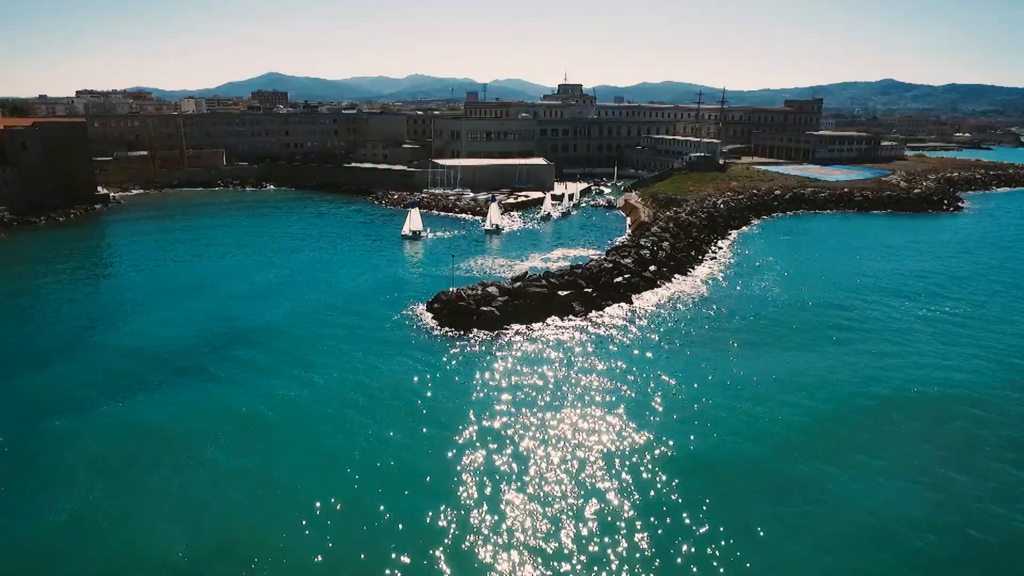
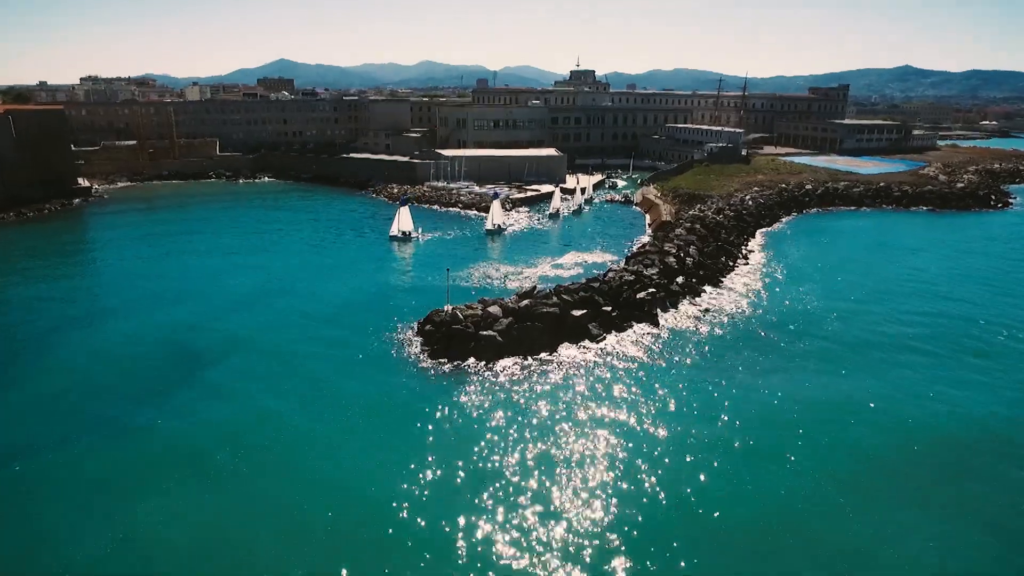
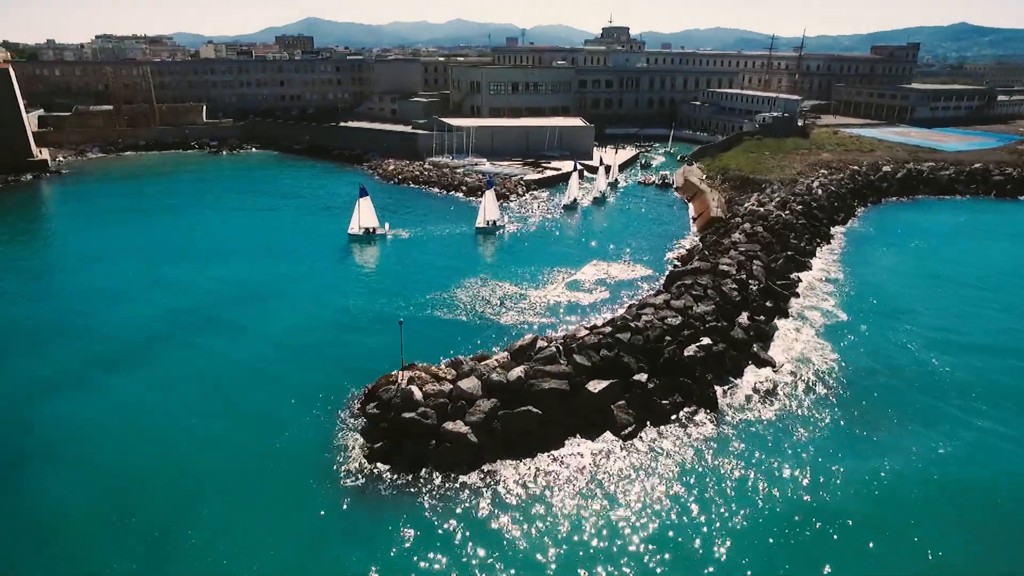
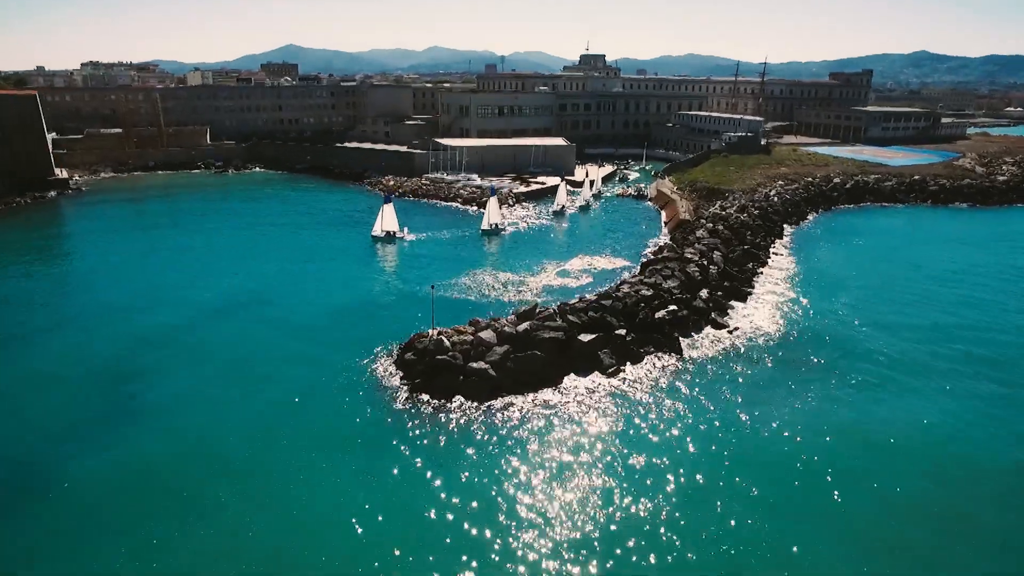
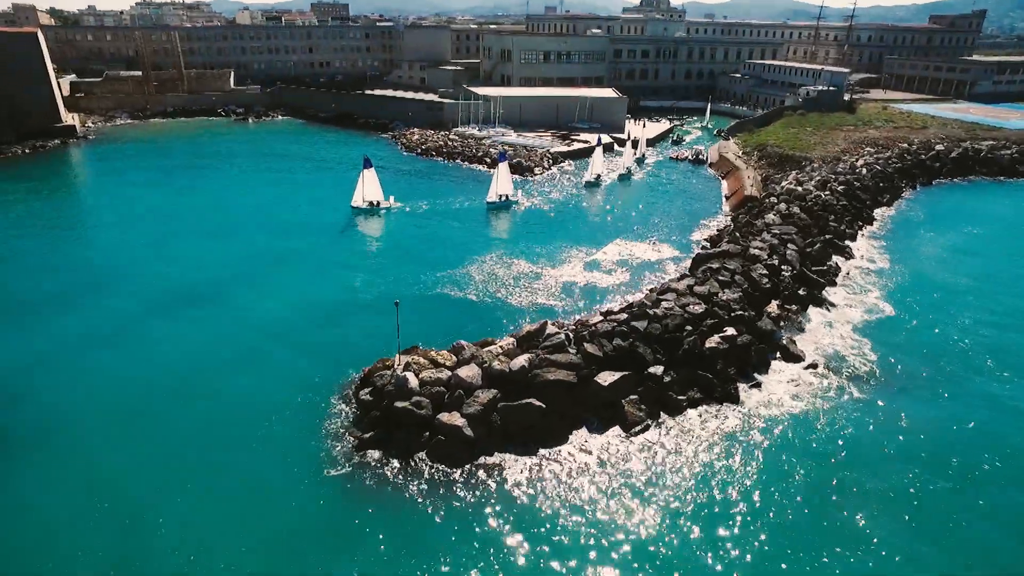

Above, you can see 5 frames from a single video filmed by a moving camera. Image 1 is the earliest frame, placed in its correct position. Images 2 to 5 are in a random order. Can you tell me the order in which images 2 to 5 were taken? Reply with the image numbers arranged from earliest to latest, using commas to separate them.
2, 4, 3, 5
